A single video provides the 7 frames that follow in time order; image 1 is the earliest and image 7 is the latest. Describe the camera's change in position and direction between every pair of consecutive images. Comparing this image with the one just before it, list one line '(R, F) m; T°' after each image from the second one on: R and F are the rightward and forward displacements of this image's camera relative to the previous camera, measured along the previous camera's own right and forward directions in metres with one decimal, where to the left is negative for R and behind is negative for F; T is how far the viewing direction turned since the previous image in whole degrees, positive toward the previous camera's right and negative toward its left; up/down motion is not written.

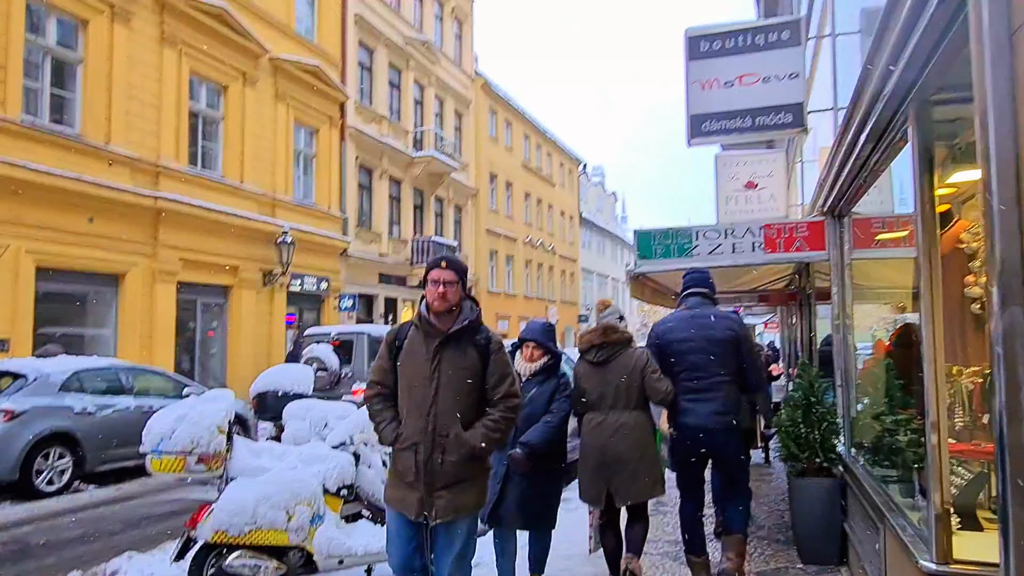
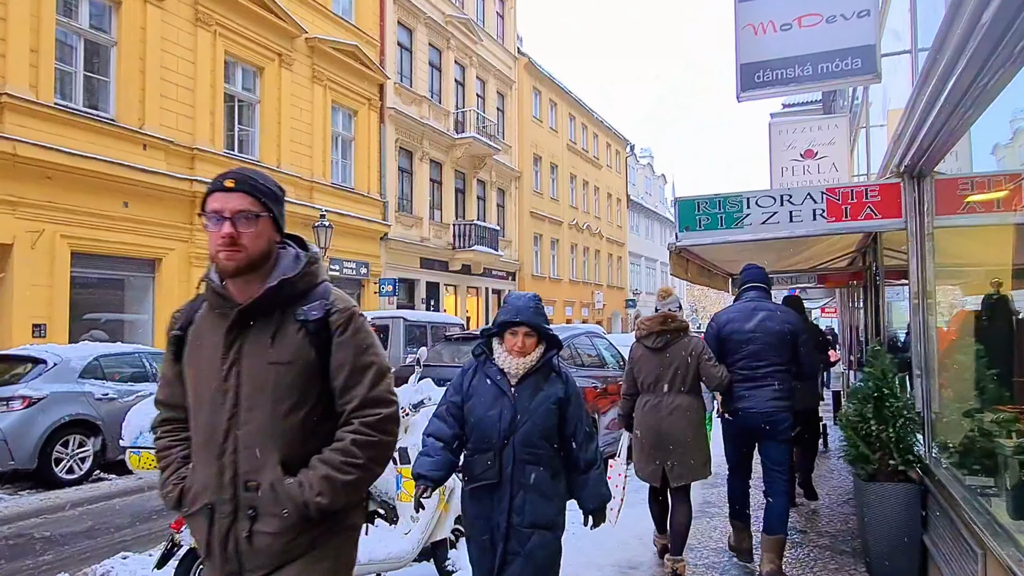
(+0.2, +0.6) m; -4°
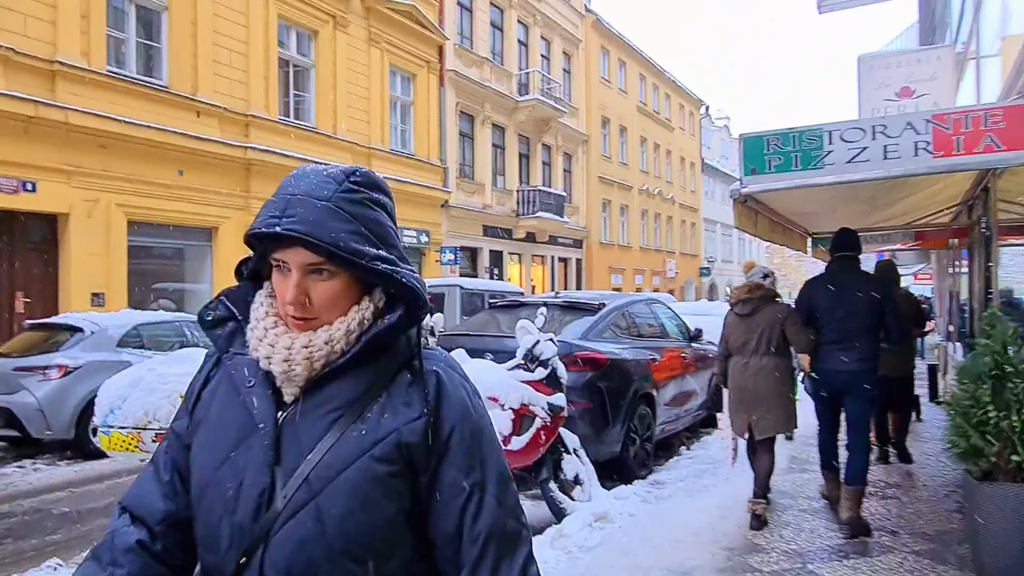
(+0.3, +0.7) m; -6°
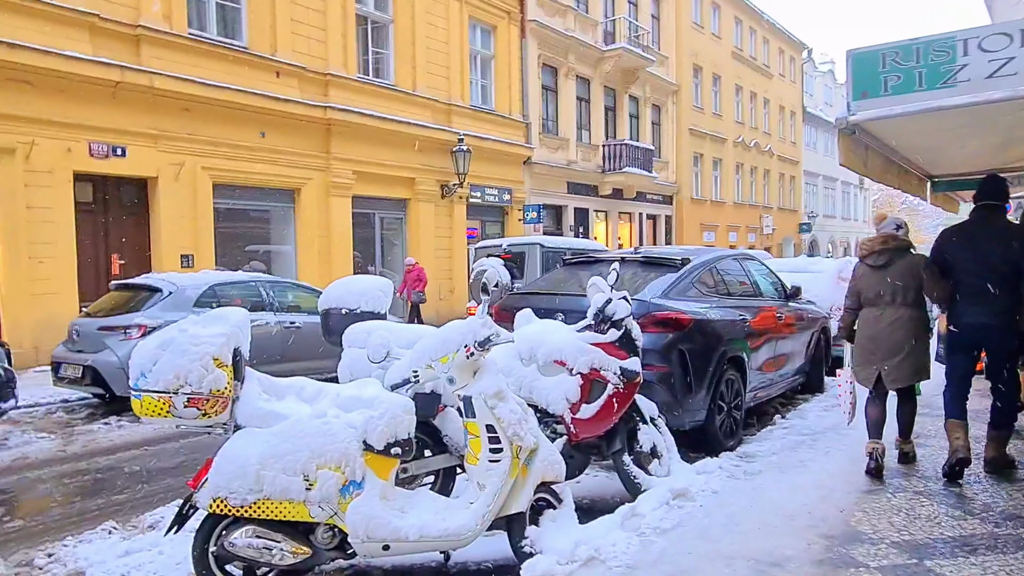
(+0.1, +0.5) m; -7°
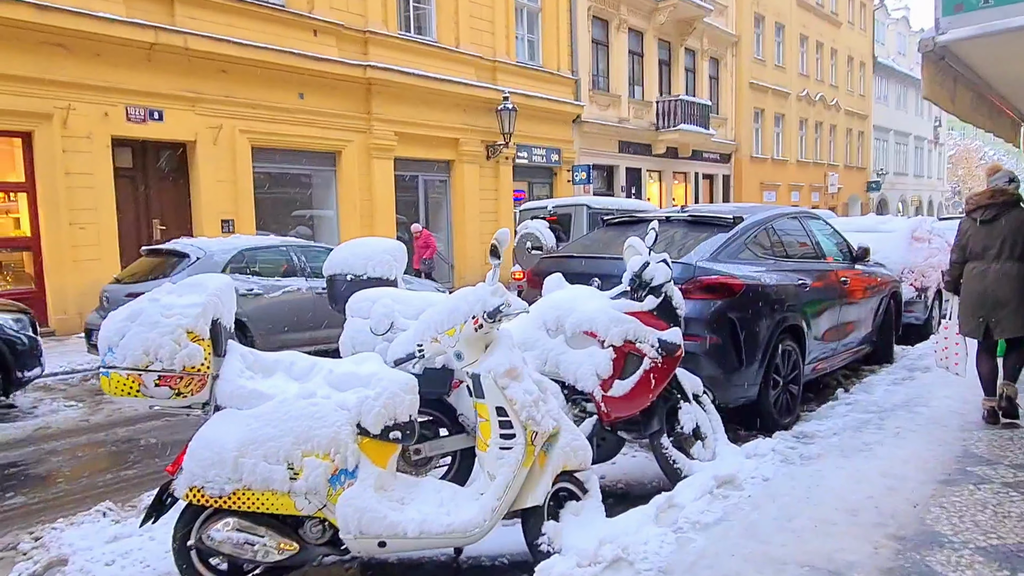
(+0.2, +0.5) m; -4°
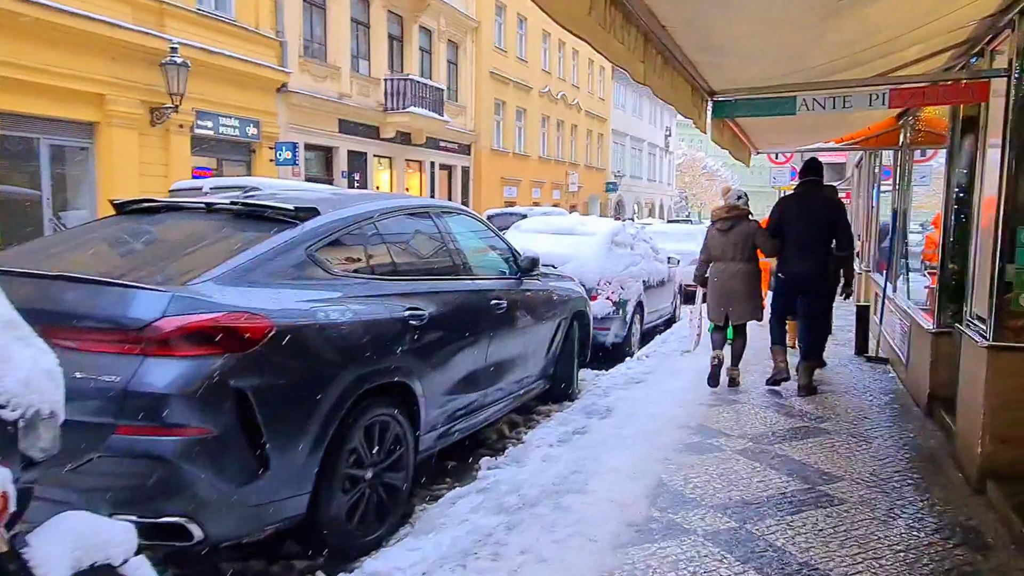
(+1.7, +2.1) m; +18°
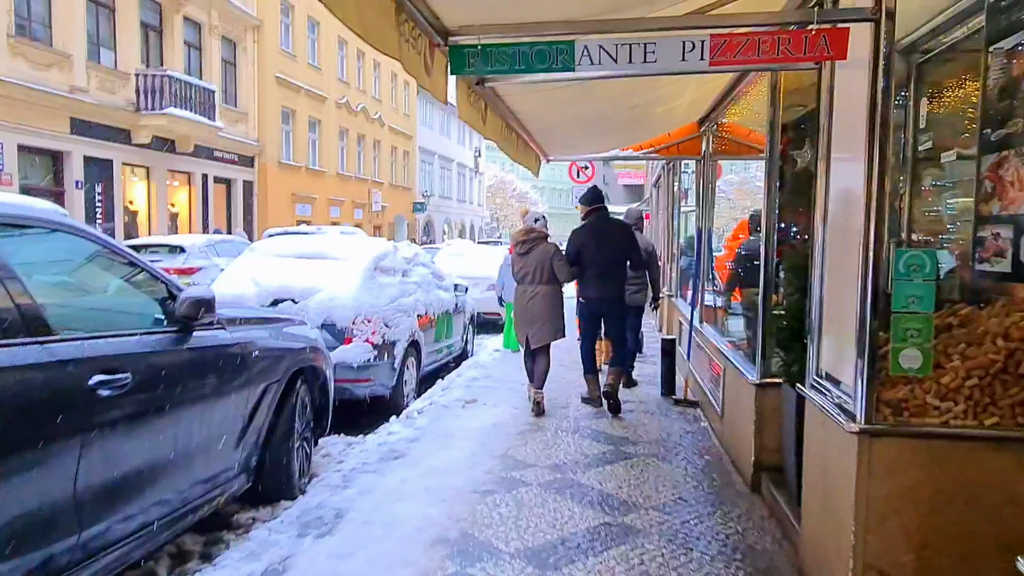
(+0.8, +1.7) m; +14°
